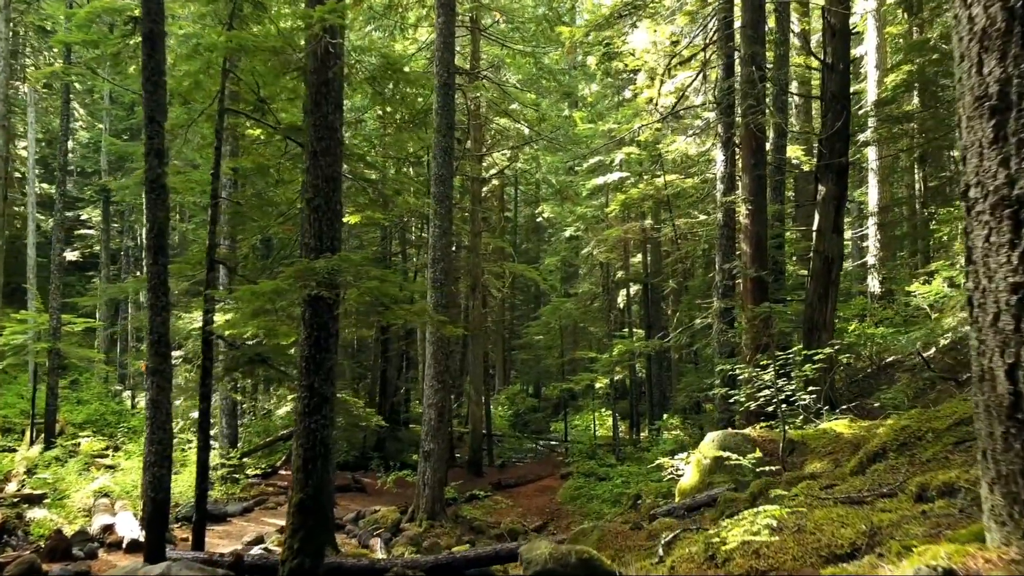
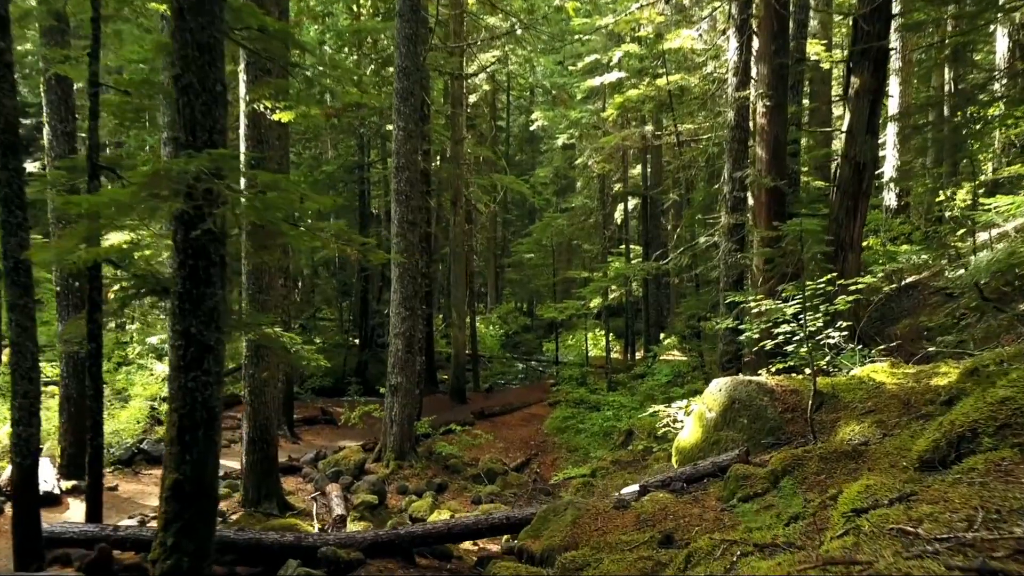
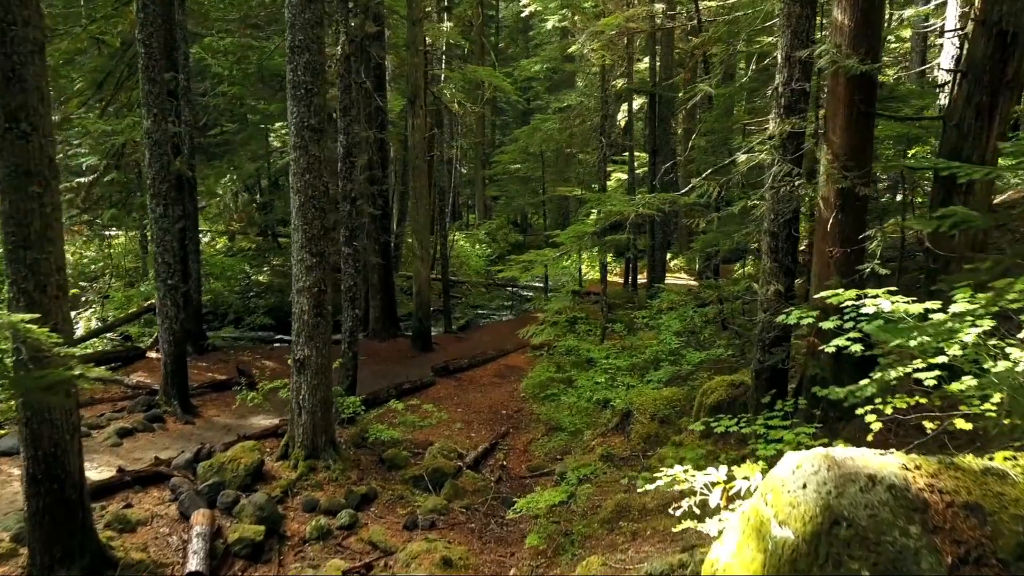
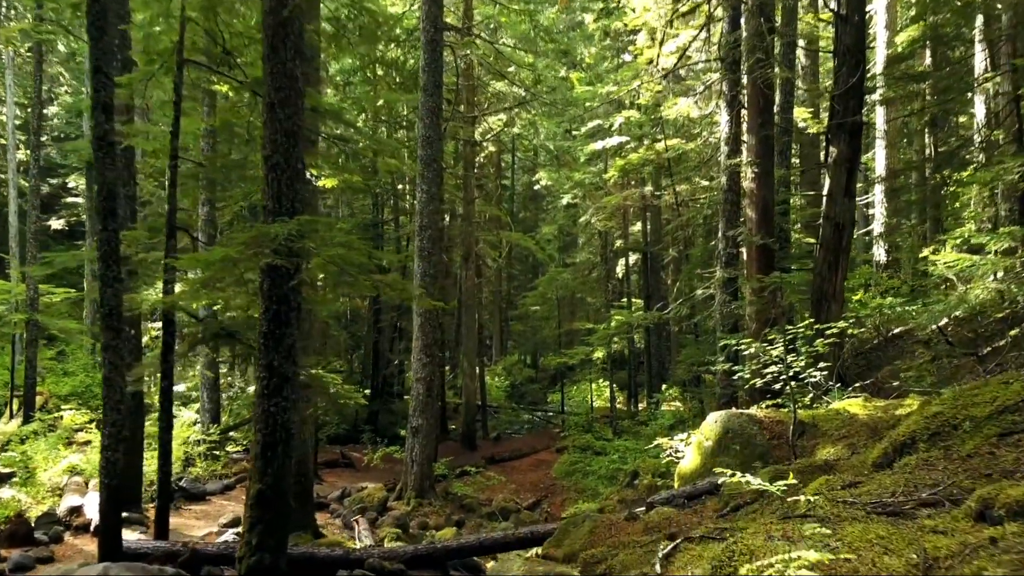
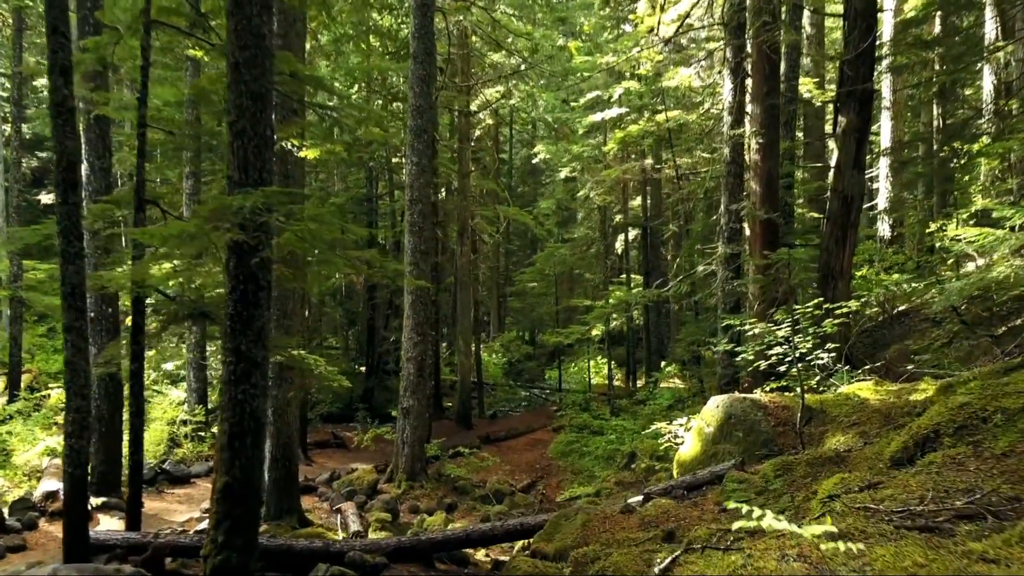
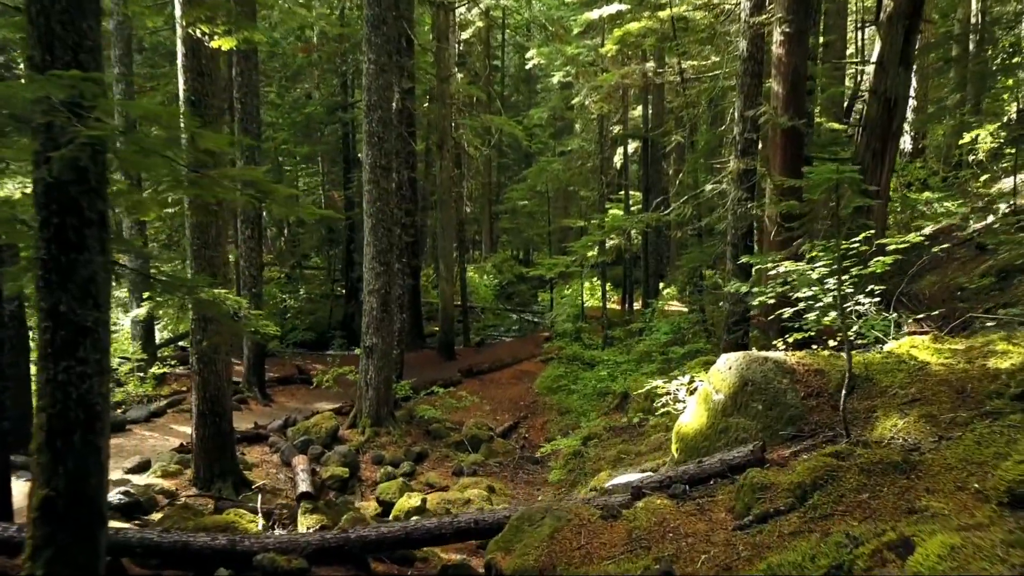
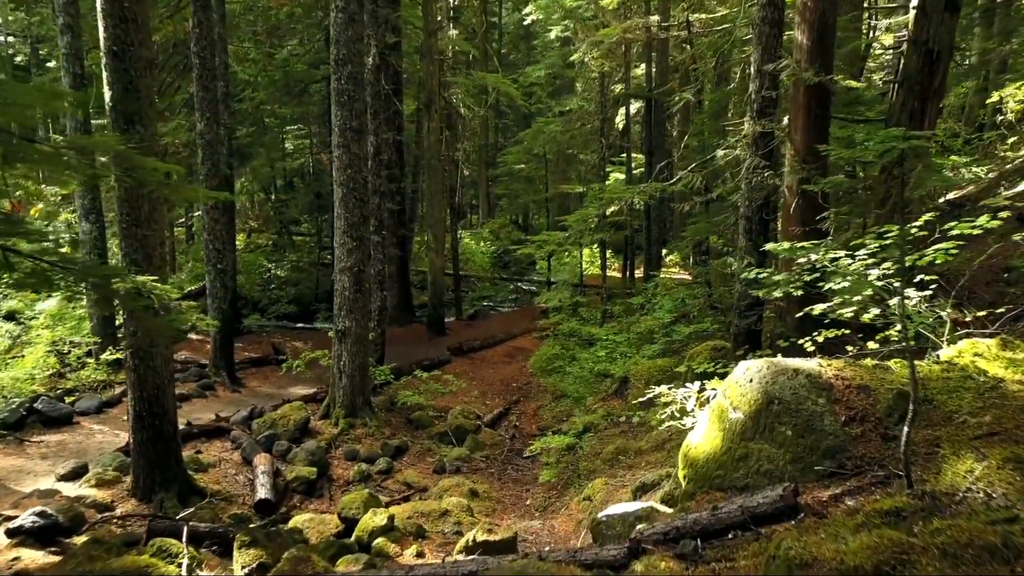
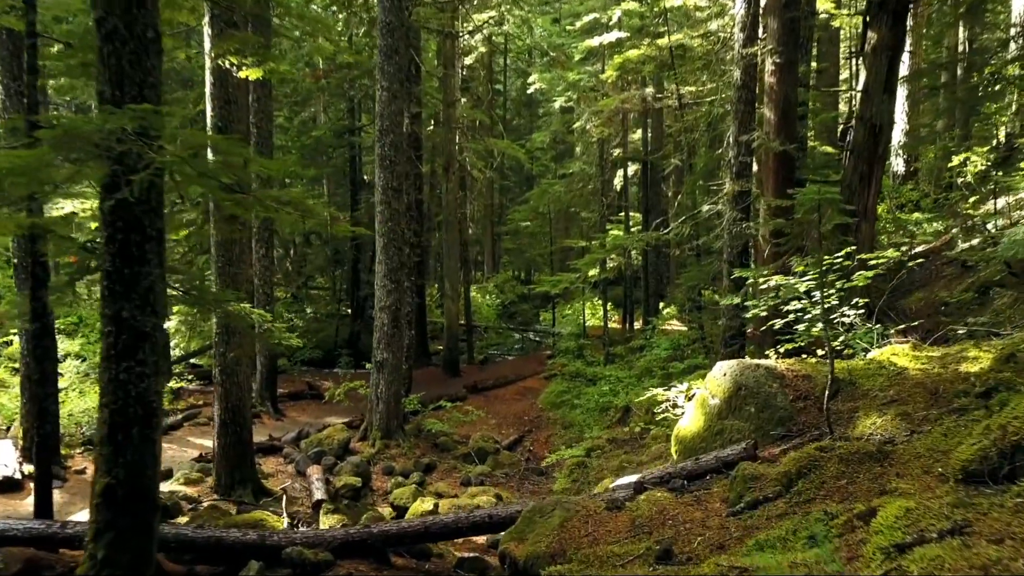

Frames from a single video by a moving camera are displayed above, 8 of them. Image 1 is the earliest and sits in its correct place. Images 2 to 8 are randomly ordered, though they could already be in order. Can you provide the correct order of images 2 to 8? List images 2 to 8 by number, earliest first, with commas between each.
4, 5, 2, 8, 6, 7, 3
